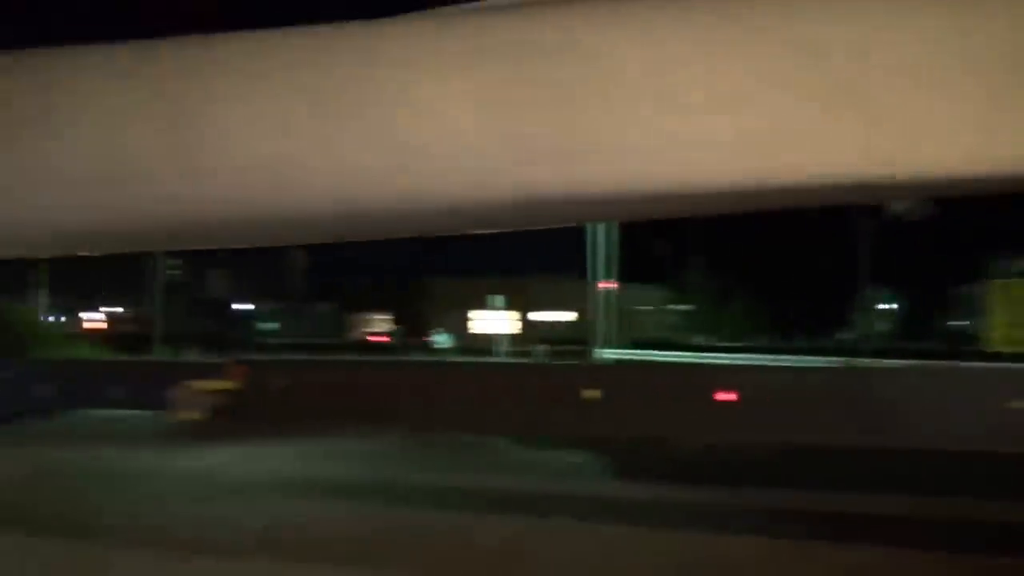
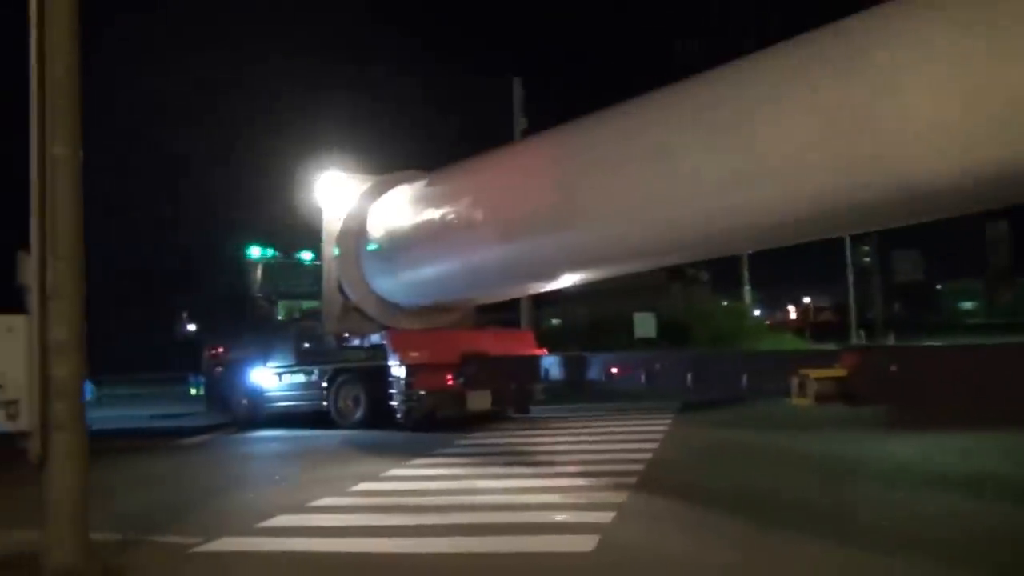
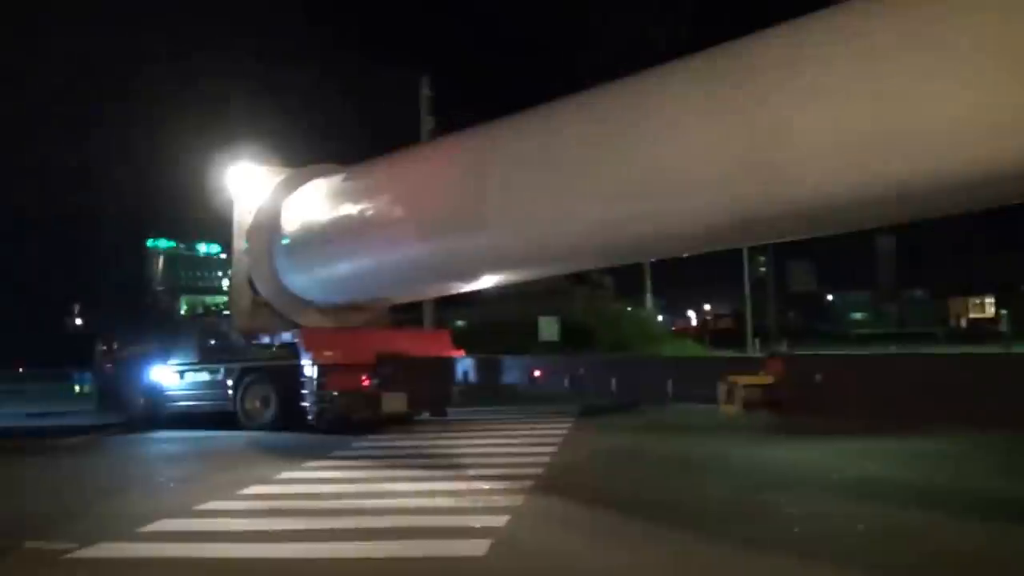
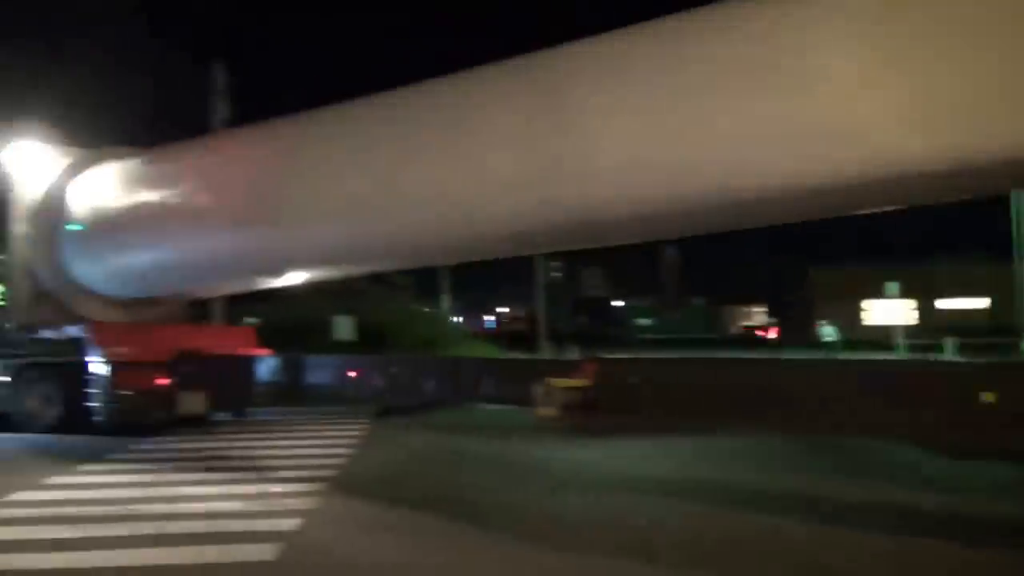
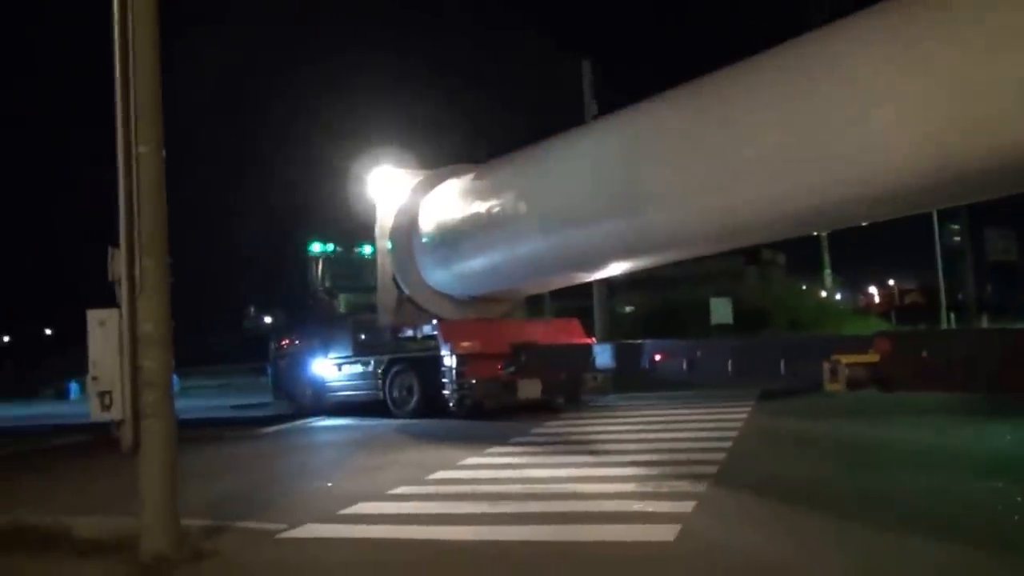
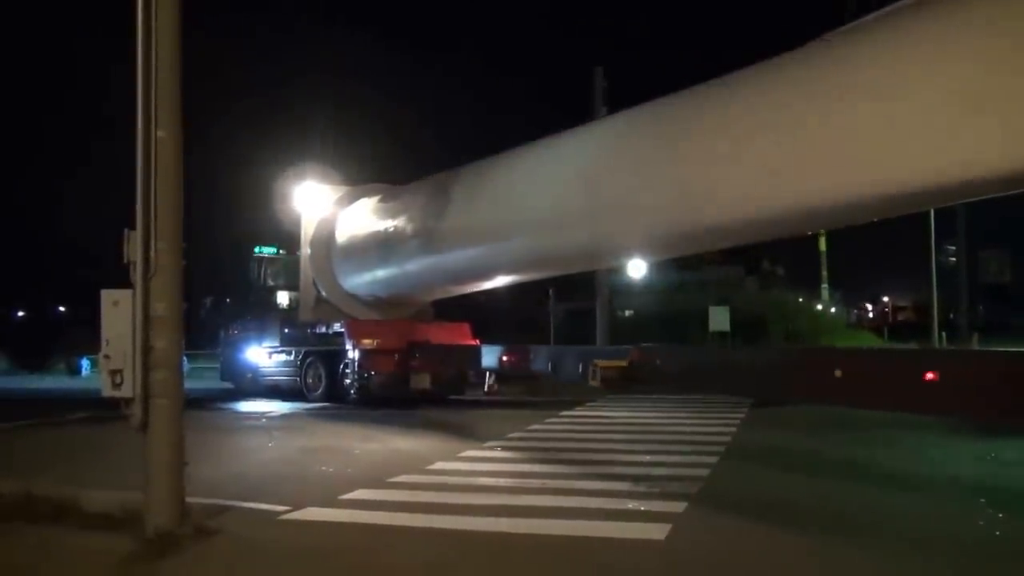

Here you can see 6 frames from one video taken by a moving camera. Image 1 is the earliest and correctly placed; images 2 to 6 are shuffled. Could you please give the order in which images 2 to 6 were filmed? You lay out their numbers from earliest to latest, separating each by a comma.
4, 3, 2, 5, 6
